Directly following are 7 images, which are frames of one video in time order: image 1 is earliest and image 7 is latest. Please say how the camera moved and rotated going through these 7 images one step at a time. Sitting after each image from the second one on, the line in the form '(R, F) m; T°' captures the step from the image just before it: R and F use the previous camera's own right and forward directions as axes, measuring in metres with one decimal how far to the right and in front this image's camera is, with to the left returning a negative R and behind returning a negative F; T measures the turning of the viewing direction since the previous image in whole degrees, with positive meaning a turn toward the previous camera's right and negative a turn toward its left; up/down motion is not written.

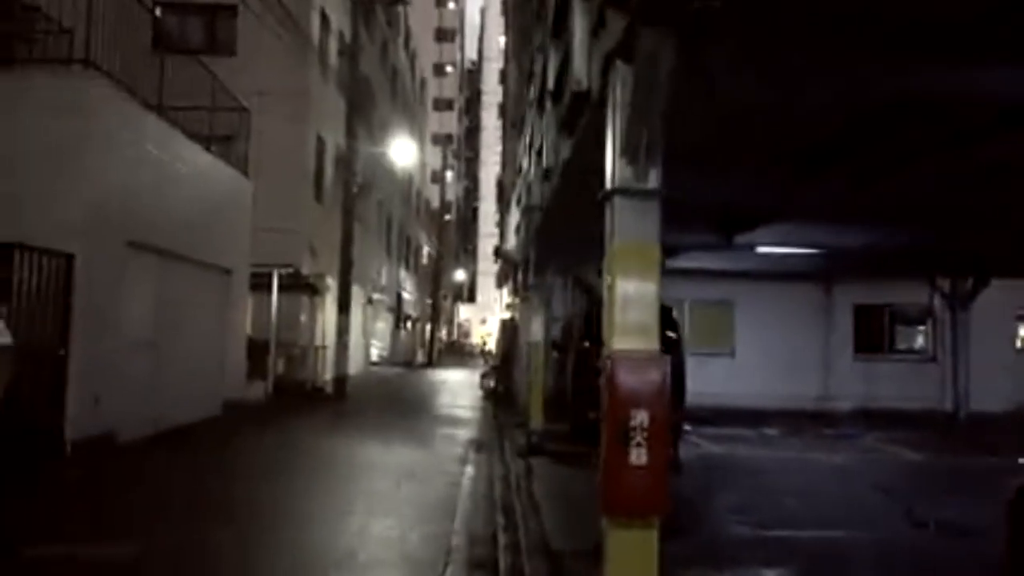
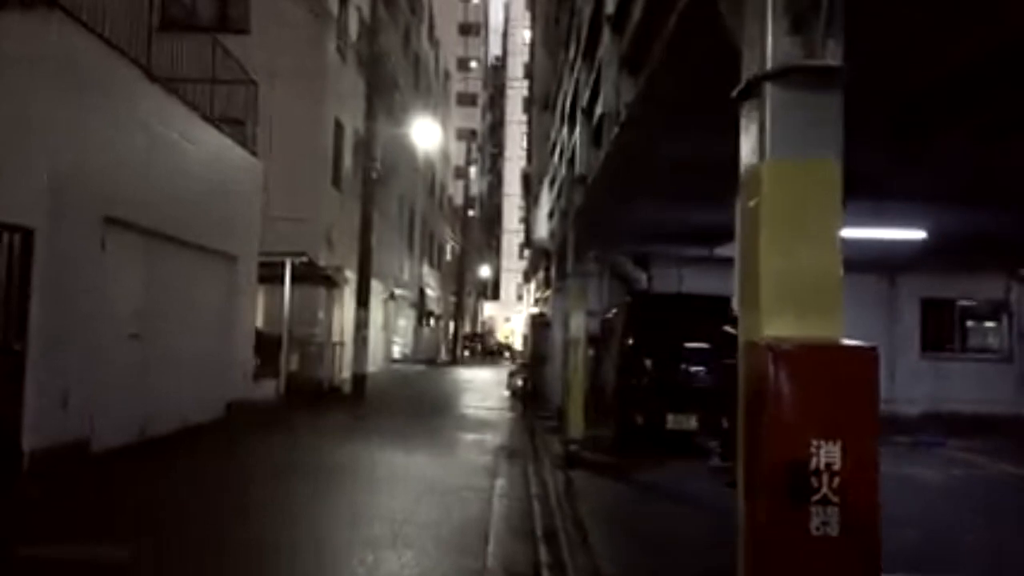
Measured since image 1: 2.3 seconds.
(-0.2, +1.8) m; -1°
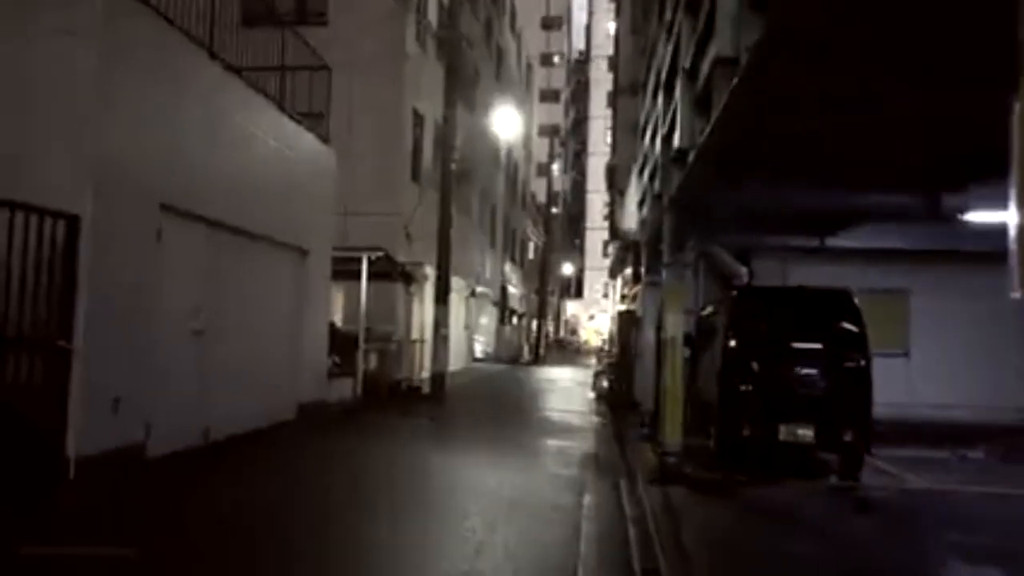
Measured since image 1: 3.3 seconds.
(-0.1, +1.2) m; -4°
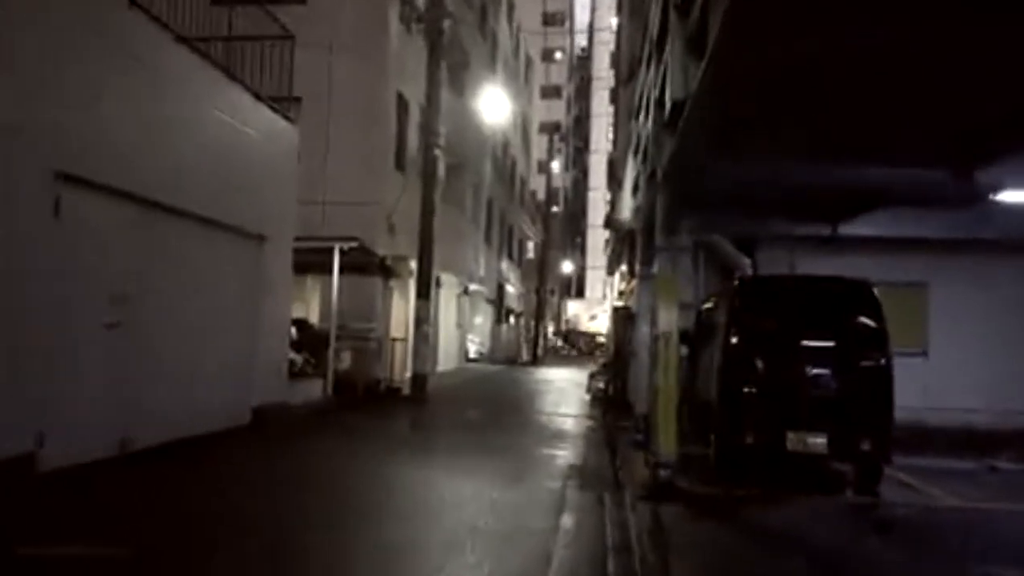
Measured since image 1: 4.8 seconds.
(+0.3, +1.6) m; 0°
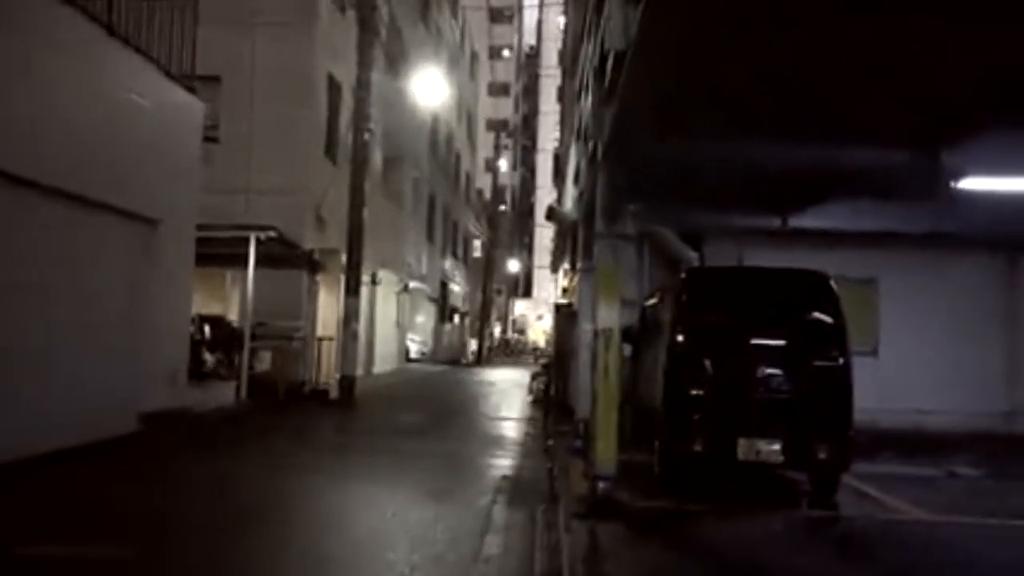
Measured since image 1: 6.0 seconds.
(+0.3, +1.2) m; +3°
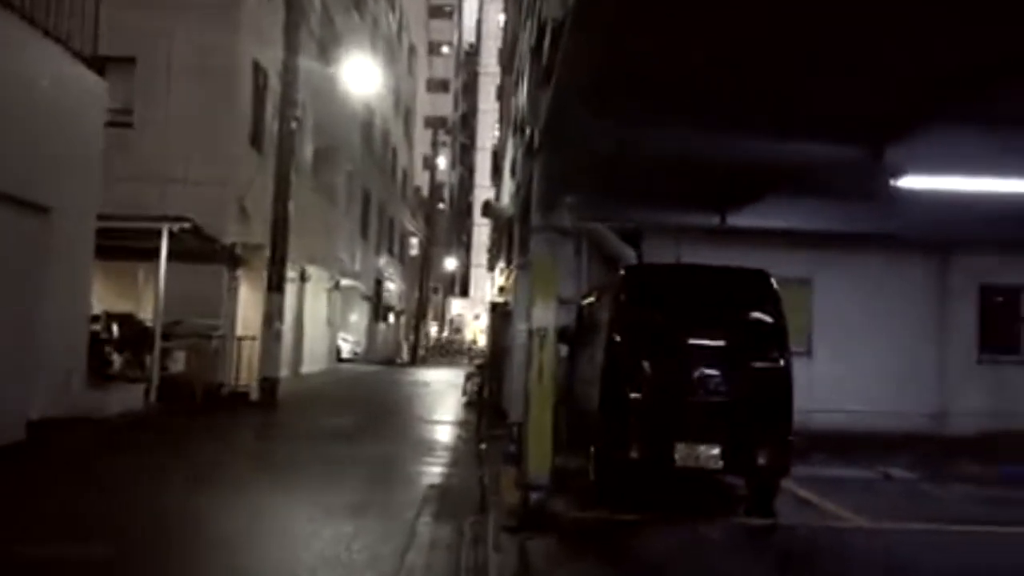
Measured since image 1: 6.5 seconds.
(+0.1, +0.8) m; +3°
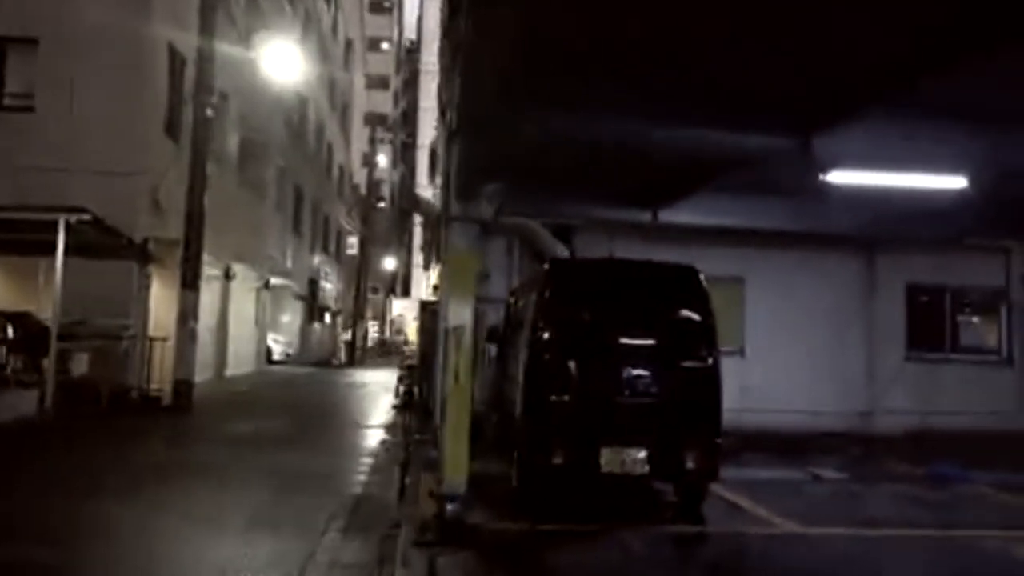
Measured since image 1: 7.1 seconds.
(+0.3, +0.8) m; +3°
